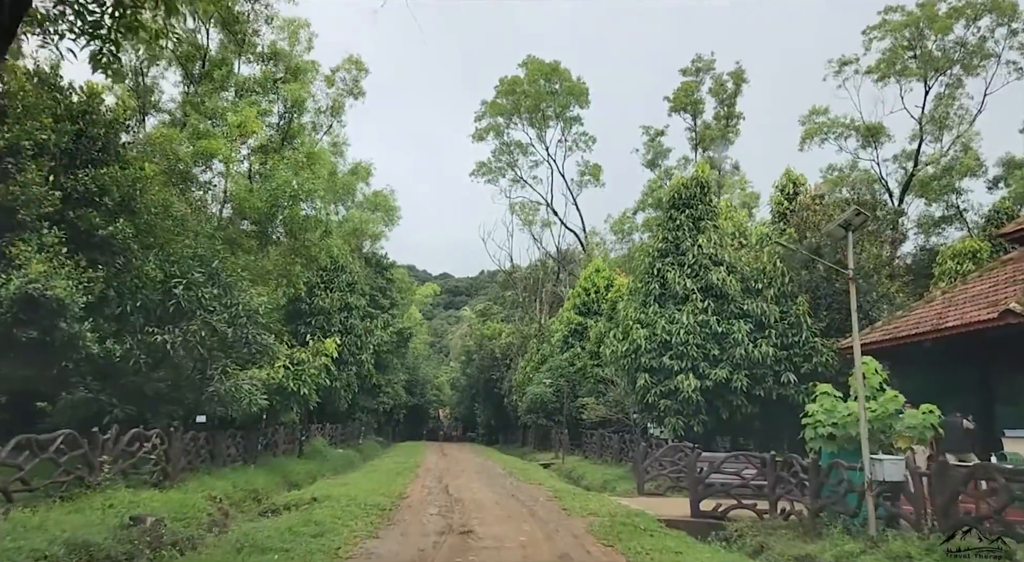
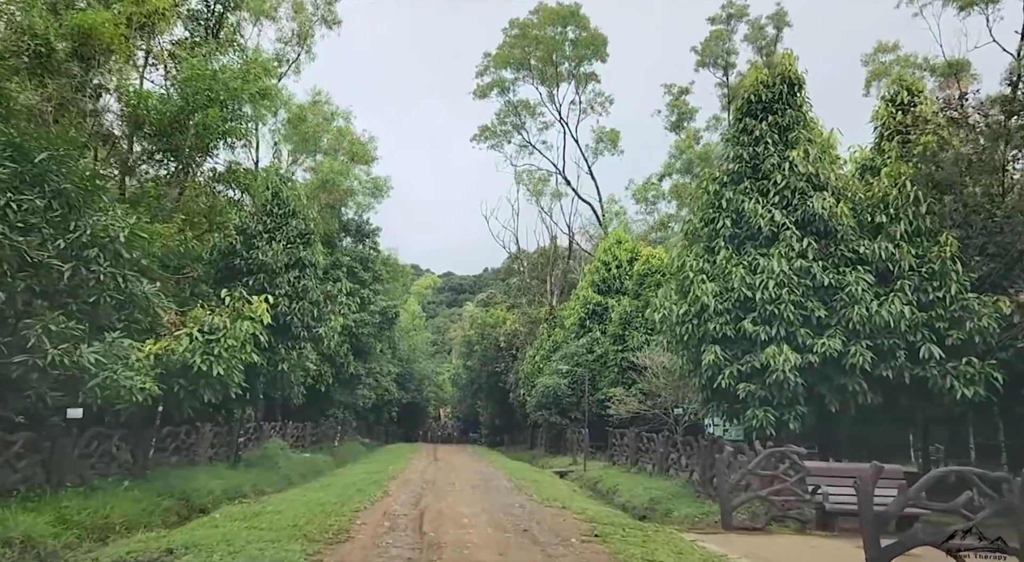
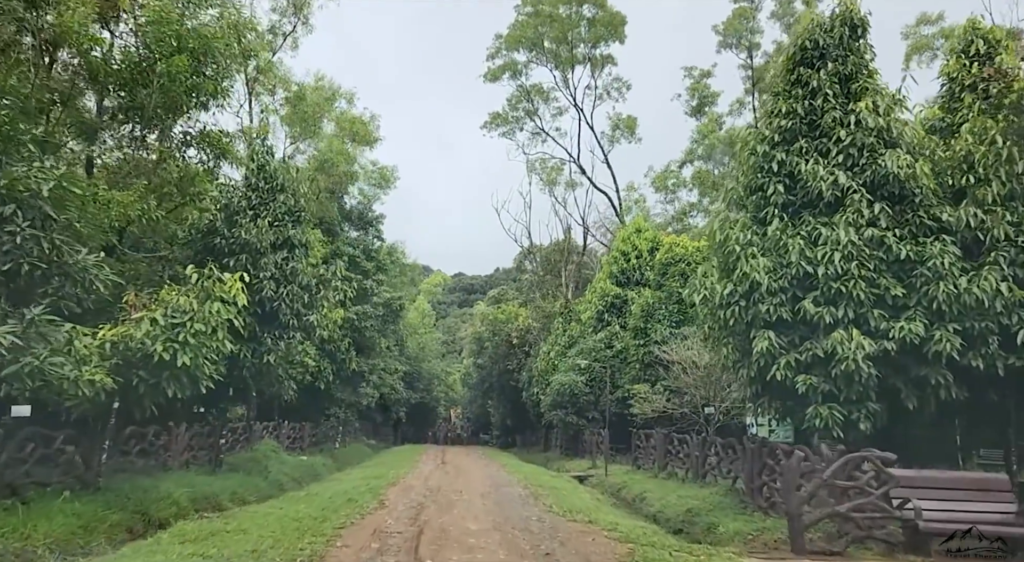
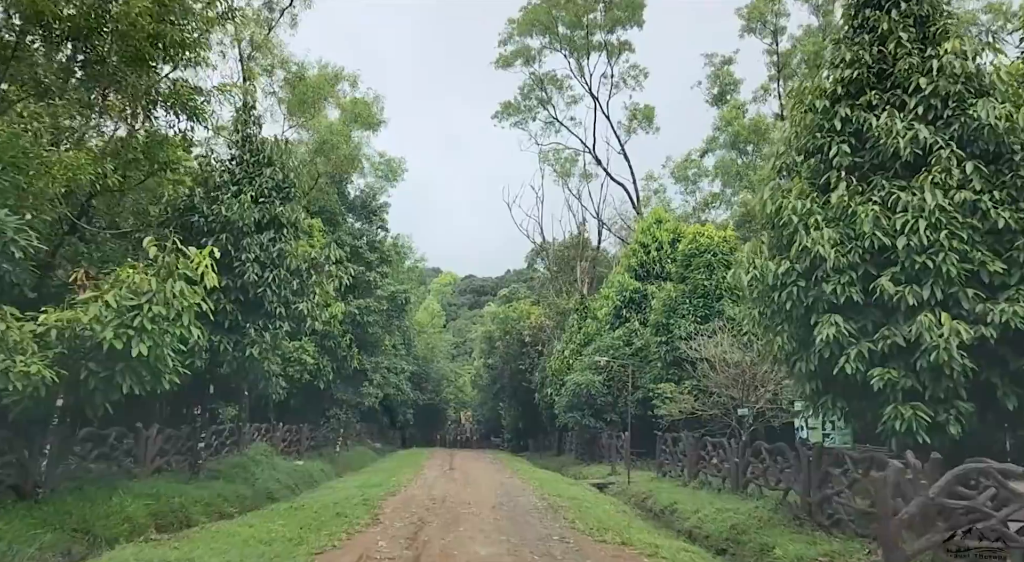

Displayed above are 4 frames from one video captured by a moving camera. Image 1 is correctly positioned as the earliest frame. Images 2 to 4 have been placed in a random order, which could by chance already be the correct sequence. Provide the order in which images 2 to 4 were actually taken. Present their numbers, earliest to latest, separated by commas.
2, 3, 4
